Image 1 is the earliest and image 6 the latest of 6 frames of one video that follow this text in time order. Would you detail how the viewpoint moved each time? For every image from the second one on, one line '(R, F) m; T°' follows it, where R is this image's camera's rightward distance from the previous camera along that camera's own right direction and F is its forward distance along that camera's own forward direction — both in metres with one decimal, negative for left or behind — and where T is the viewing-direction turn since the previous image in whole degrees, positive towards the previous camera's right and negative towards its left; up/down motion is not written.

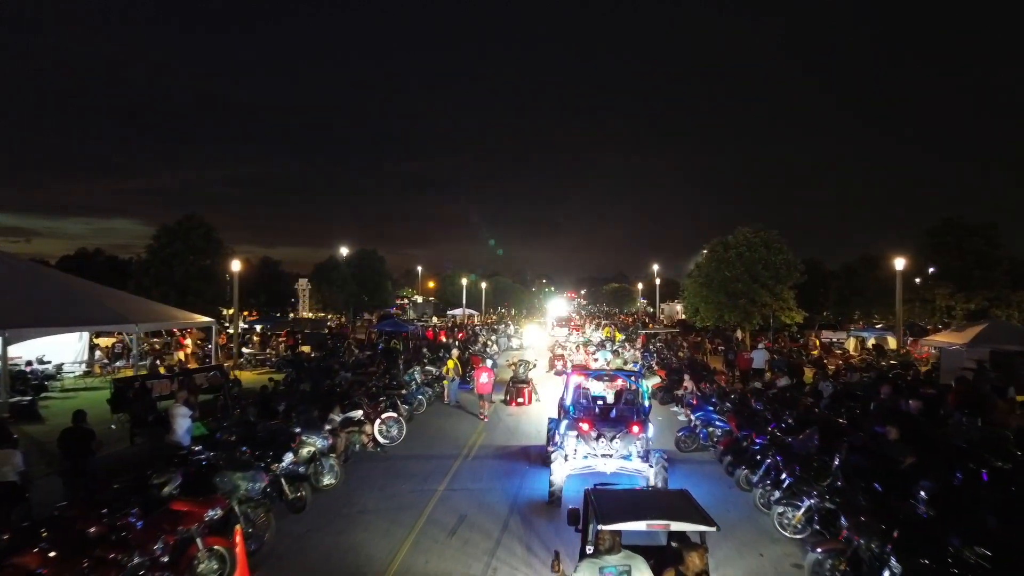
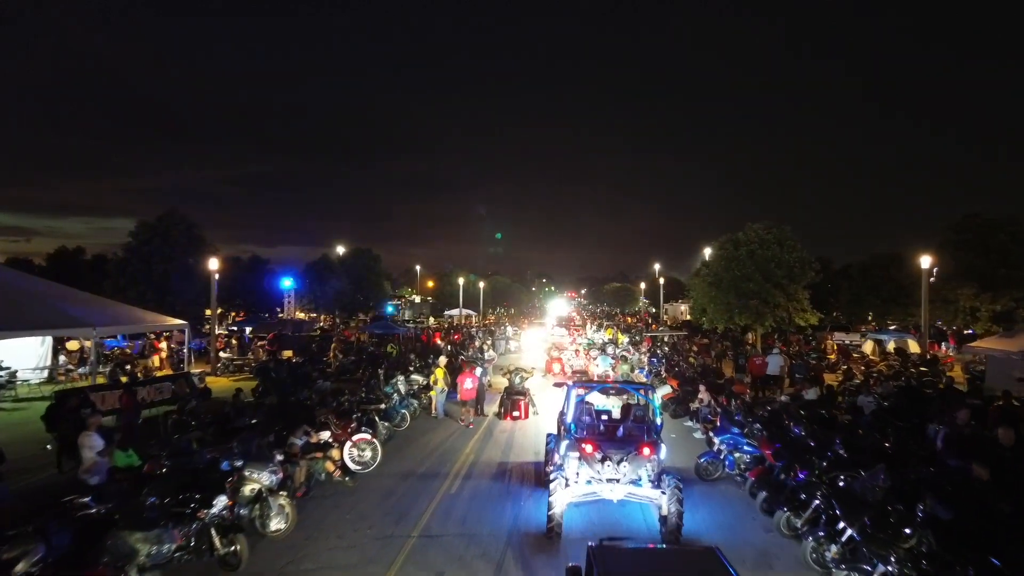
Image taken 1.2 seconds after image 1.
(+0.1, +1.8) m; 0°
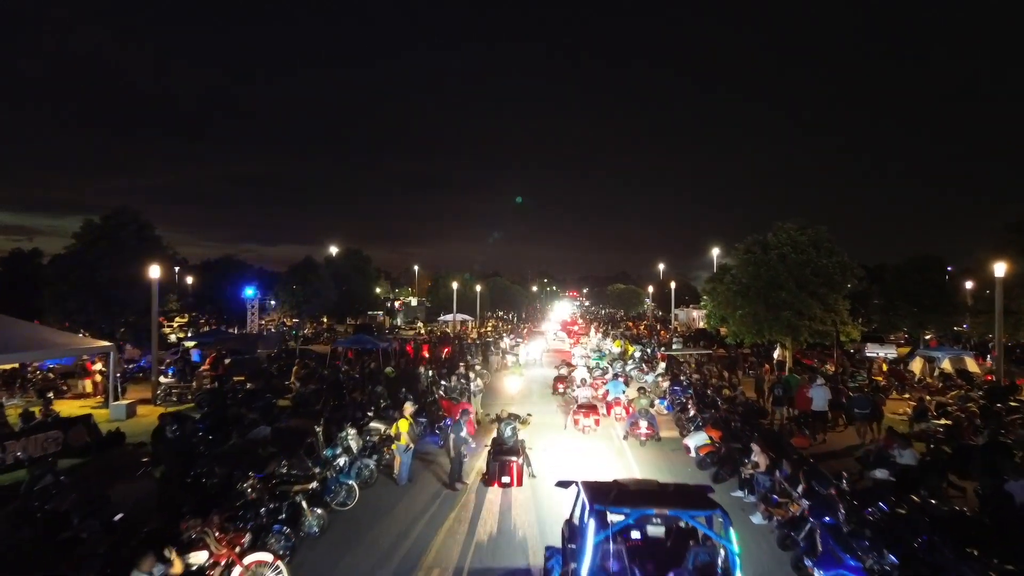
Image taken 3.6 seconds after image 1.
(+0.2, +4.0) m; 0°
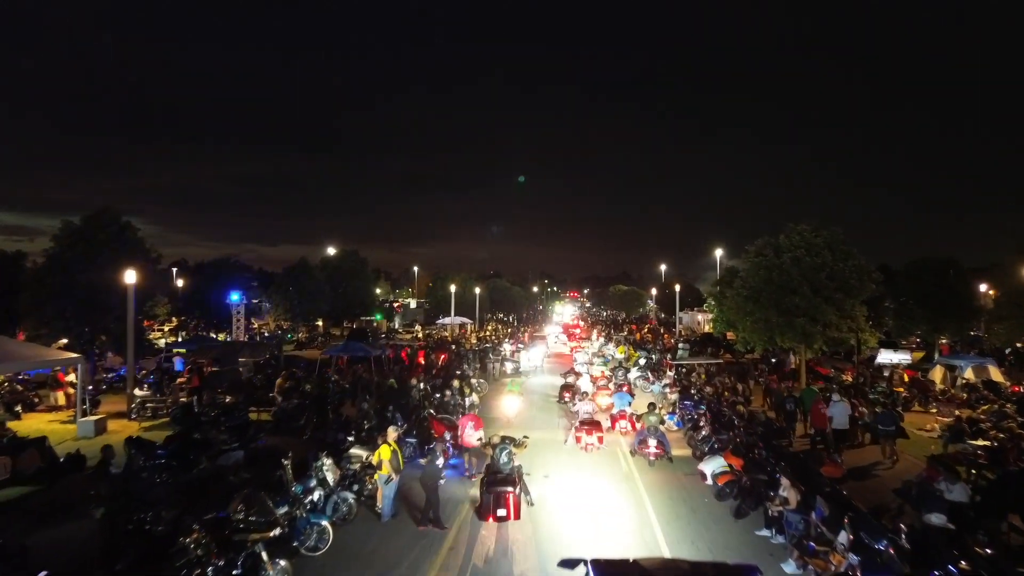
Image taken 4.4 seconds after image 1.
(+0.1, +1.4) m; 0°
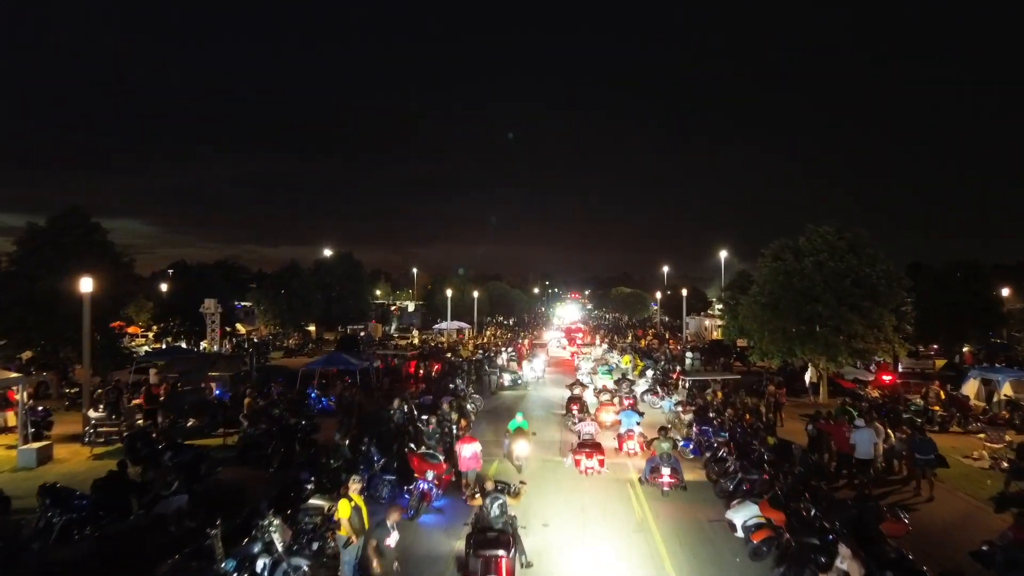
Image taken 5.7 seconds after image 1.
(+0.1, +2.0) m; 0°
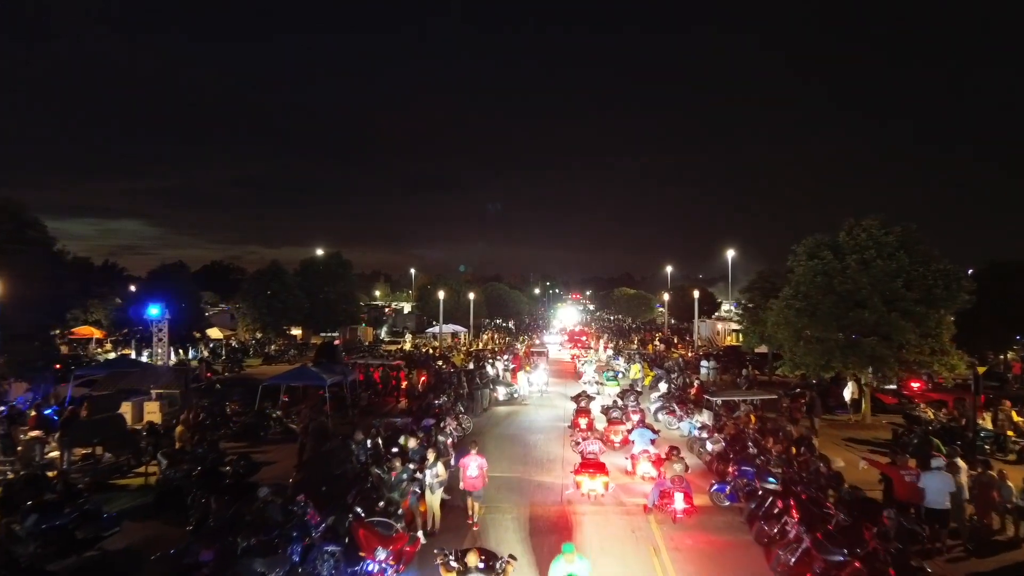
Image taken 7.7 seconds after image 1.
(+0.2, +3.3) m; 0°
